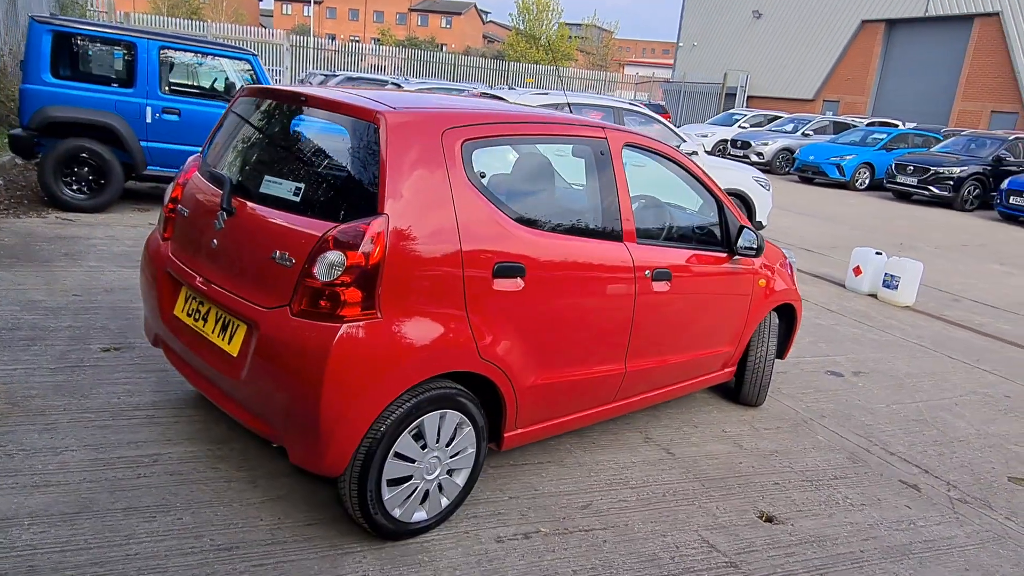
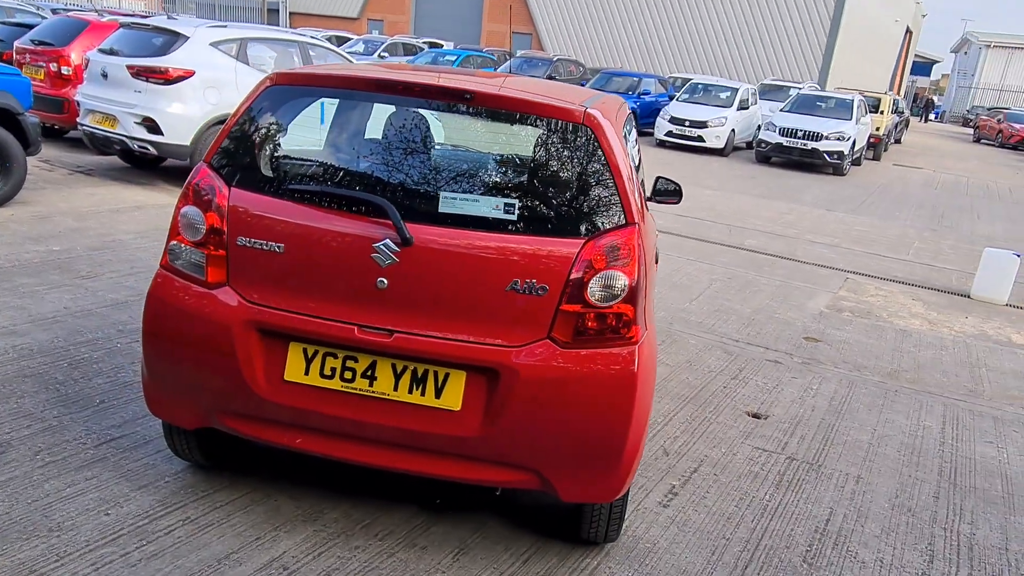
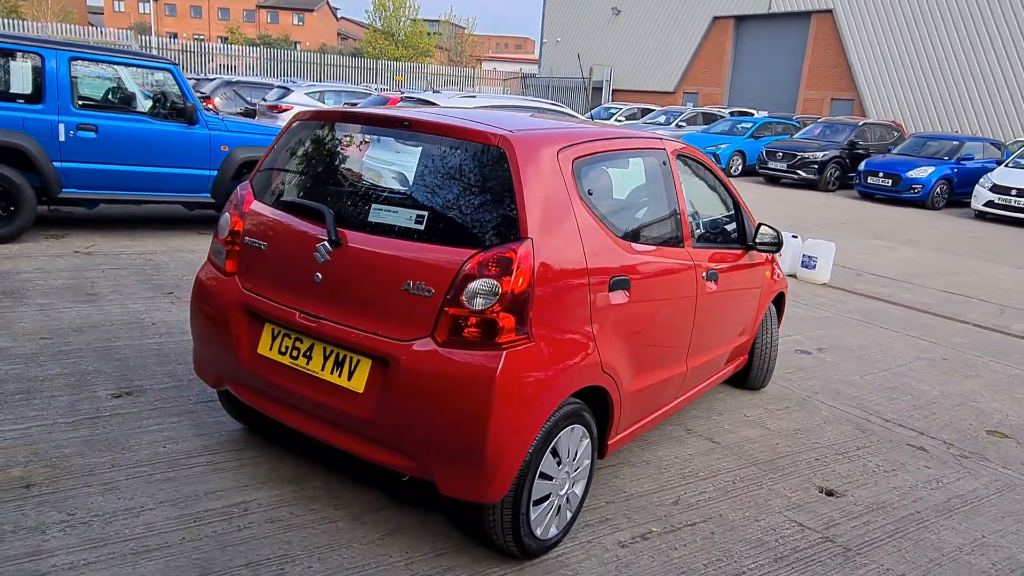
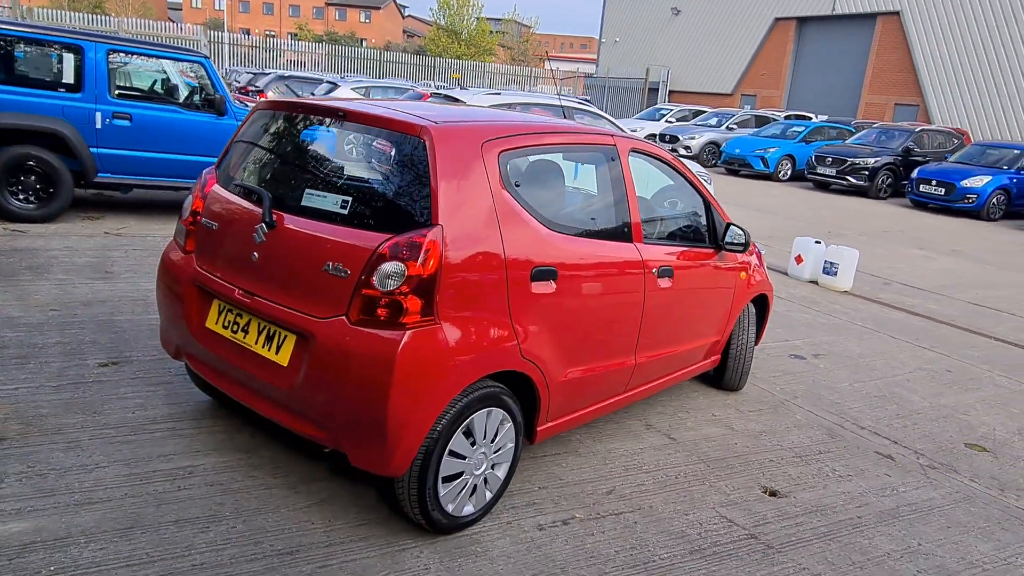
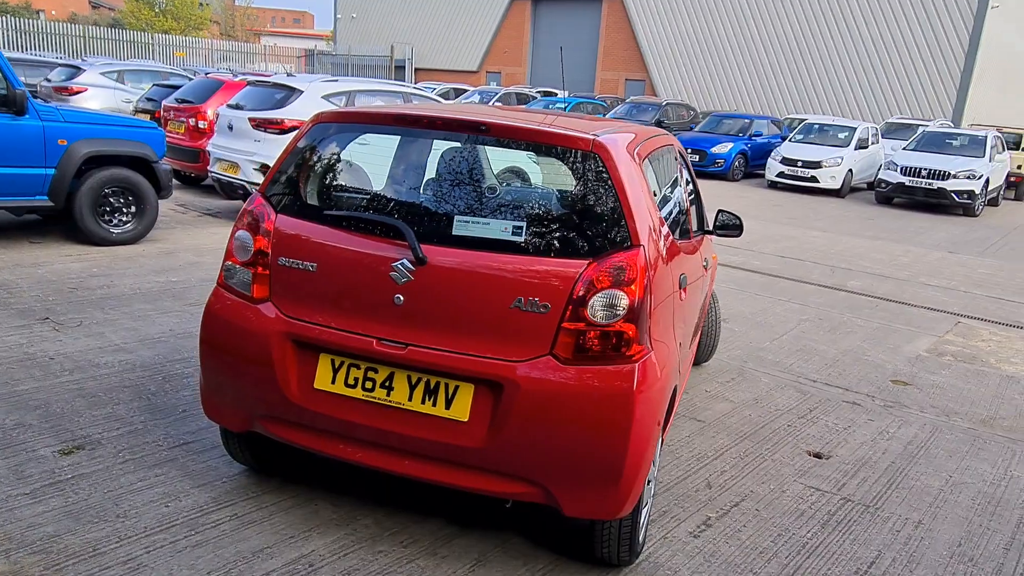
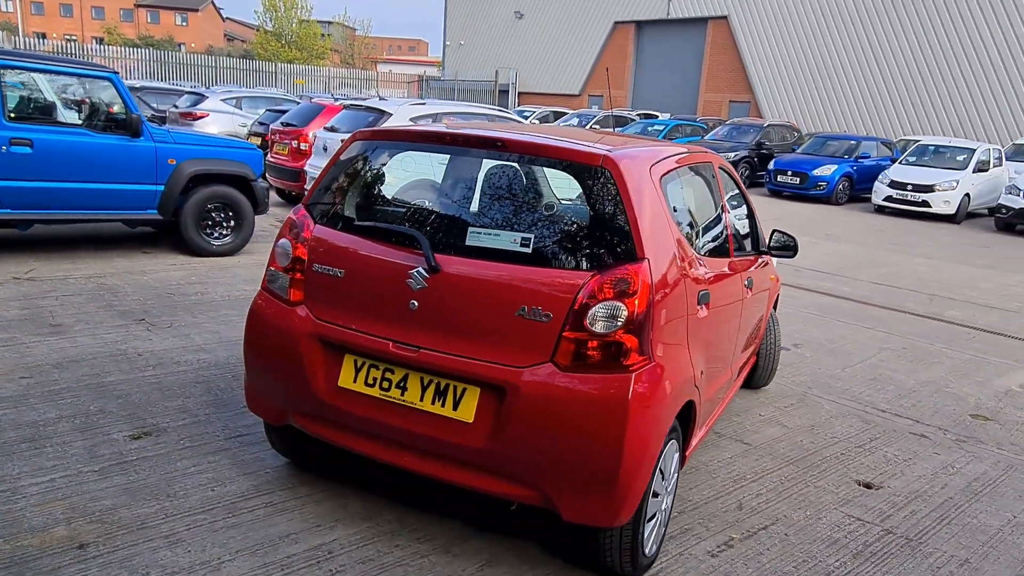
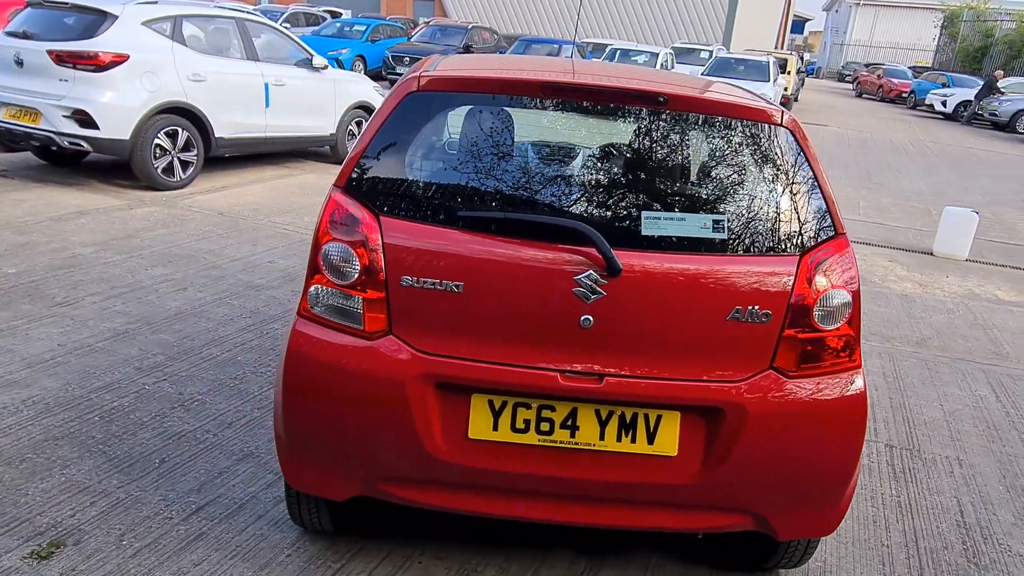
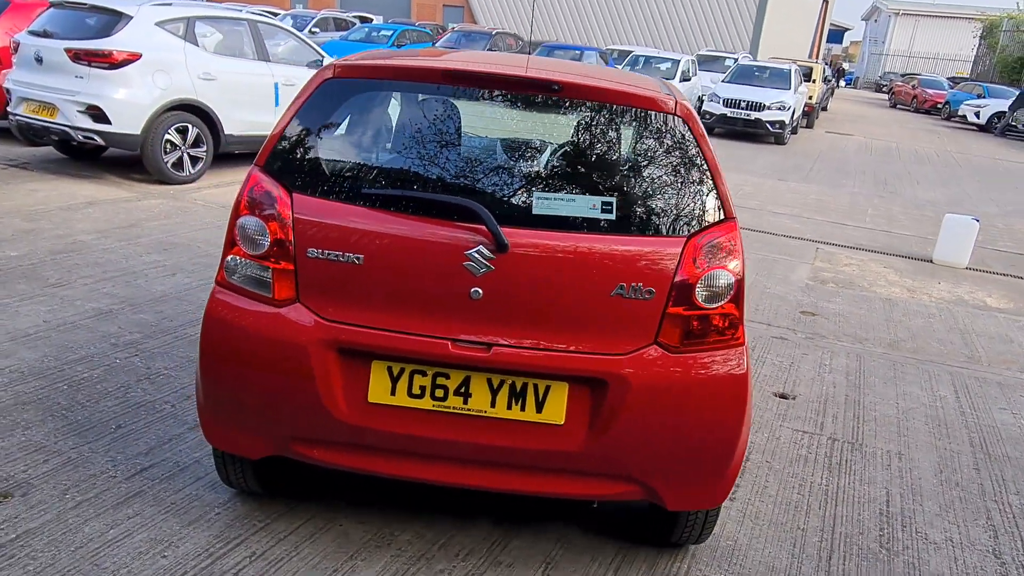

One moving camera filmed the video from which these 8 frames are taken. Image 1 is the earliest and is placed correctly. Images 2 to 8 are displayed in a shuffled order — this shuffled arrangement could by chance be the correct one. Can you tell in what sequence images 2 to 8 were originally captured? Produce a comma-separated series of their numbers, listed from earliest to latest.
4, 3, 6, 5, 2, 8, 7
